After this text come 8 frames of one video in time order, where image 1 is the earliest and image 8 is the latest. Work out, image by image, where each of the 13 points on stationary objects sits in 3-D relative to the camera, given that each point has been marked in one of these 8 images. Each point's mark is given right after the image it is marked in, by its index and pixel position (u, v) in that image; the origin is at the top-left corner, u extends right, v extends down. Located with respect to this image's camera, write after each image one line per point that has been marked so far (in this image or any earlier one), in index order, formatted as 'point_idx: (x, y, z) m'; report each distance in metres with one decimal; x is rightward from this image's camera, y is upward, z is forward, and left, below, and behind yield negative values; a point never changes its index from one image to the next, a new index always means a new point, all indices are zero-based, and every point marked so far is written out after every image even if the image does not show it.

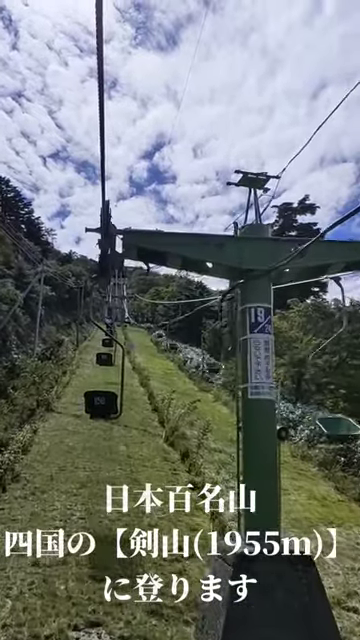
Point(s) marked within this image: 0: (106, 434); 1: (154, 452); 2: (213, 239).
0: (-1.3, -2.0, +9.2) m
1: (-0.4, -2.0, +8.0) m
2: (+0.2, +0.6, +3.9) m
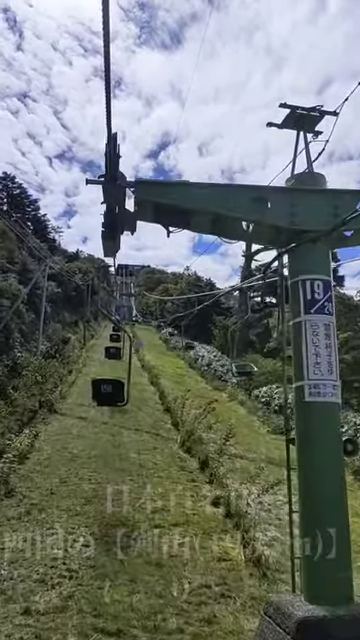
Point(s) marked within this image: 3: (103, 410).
0: (-1.0, -1.9, +8.2) m
1: (-0.2, -1.9, +7.1) m
2: (+0.4, +0.7, +2.9) m
3: (-1.6, -1.9, +10.8) m
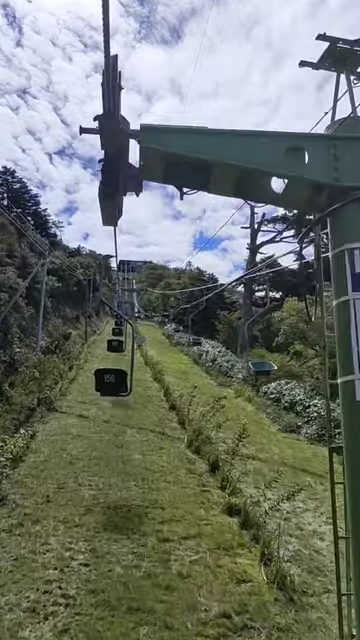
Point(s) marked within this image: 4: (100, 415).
0: (-0.9, -1.7, +7.7) m
1: (-0.1, -1.8, +6.5) m
2: (+0.5, +0.8, +2.4) m
3: (-1.5, -1.7, +10.3) m
4: (-1.5, -1.7, +9.6) m
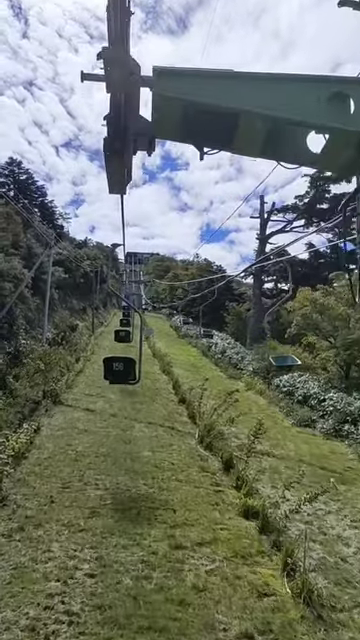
0: (-0.8, -1.6, +7.4) m
1: (+0.1, -1.6, +6.2) m
2: (+0.6, +0.9, +2.0) m
3: (-1.3, -1.6, +10.0) m
4: (-1.3, -1.6, +9.3) m
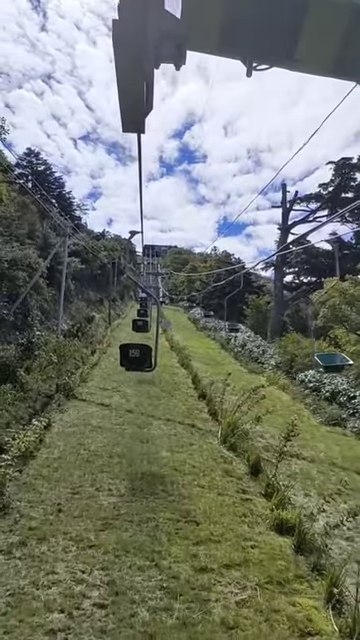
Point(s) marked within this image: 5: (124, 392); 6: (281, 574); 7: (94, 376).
0: (-0.5, -1.4, +6.8) m
1: (+0.3, -1.5, +5.6) m
2: (+0.7, +0.9, +1.4) m
3: (-0.9, -1.4, +9.5) m
4: (-1.0, -1.4, +8.7) m
5: (-1.1, -1.4, +9.9) m
6: (+0.7, -1.6, +3.4) m
7: (-1.9, -1.3, +11.7) m
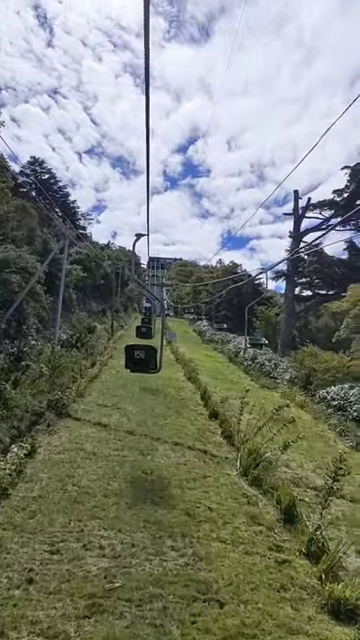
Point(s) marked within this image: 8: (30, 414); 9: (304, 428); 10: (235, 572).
0: (-0.4, -1.5, +5.7) m
1: (+0.4, -1.6, +4.4) m
2: (+0.8, +1.0, +0.3) m
3: (-0.8, -1.5, +8.3) m
4: (-0.8, -1.5, +7.6) m
5: (-0.9, -1.5, +8.7) m
6: (+0.8, -1.6, +2.3) m
7: (-1.8, -1.4, +10.6) m
8: (-2.1, -1.3, +7.2) m
9: (+2.0, -1.7, +8.3) m
10: (+0.3, -1.6, +3.3) m
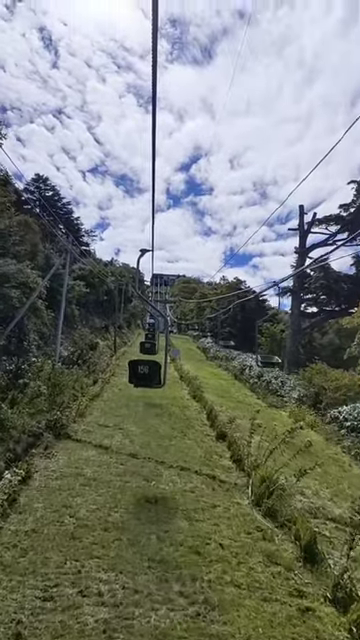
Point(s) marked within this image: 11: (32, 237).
0: (-0.3, -1.7, +5.3) m
1: (+0.5, -1.7, +4.0) m
2: (+0.8, +1.0, -0.1) m
3: (-0.7, -1.7, +7.9) m
4: (-0.8, -1.7, +7.2) m
5: (-0.8, -1.7, +8.3) m
6: (+0.8, -1.7, +1.8) m
7: (-1.7, -1.8, +10.2) m
8: (-2.0, -1.5, +6.8) m
9: (+2.0, -1.9, +7.9) m
10: (+0.4, -1.7, +2.9) m
11: (-5.1, +2.8, +18.0) m
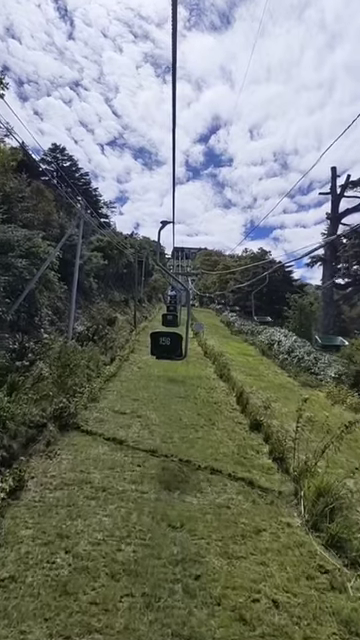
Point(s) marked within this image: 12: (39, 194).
0: (-0.1, -1.4, +4.1) m
1: (+0.7, -1.5, +2.9) m
2: (+0.8, +1.0, -1.4) m
3: (-0.4, -1.4, +6.8) m
4: (-0.4, -1.4, +6.1) m
5: (-0.5, -1.3, +7.2) m
6: (+0.9, -1.6, +0.7) m
7: (-1.3, -1.3, +9.1) m
8: (-1.7, -1.2, +5.7) m
9: (+2.4, -1.5, +6.7) m
10: (+0.5, -1.5, +1.7) m
11: (-4.4, +3.7, +16.8) m
12: (-4.8, +4.1, +17.2) m
